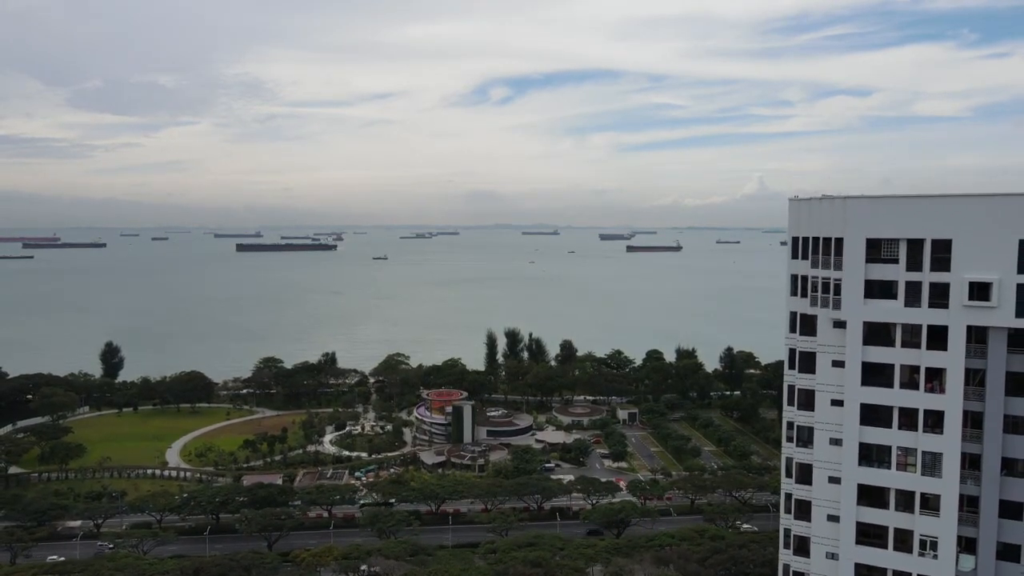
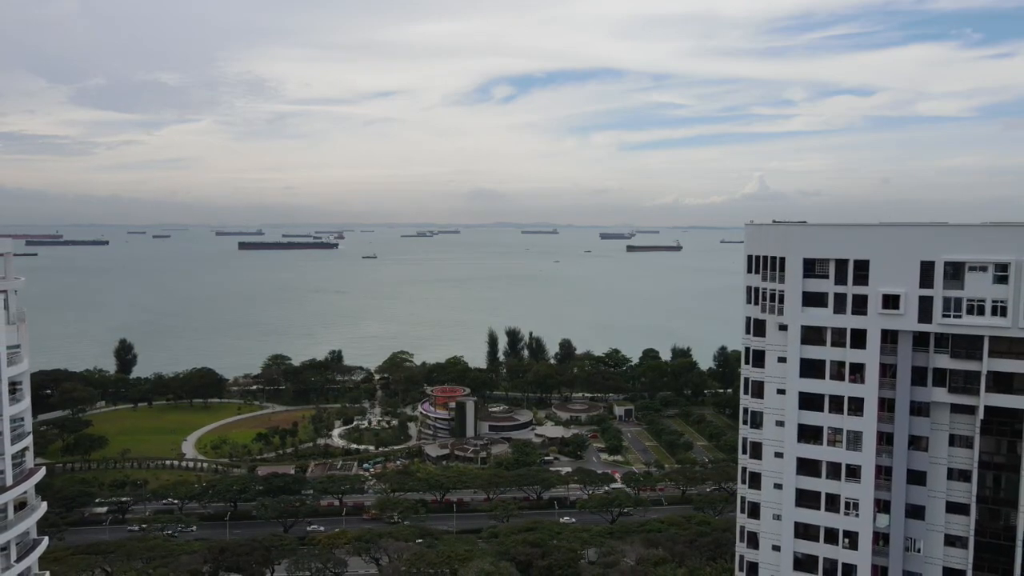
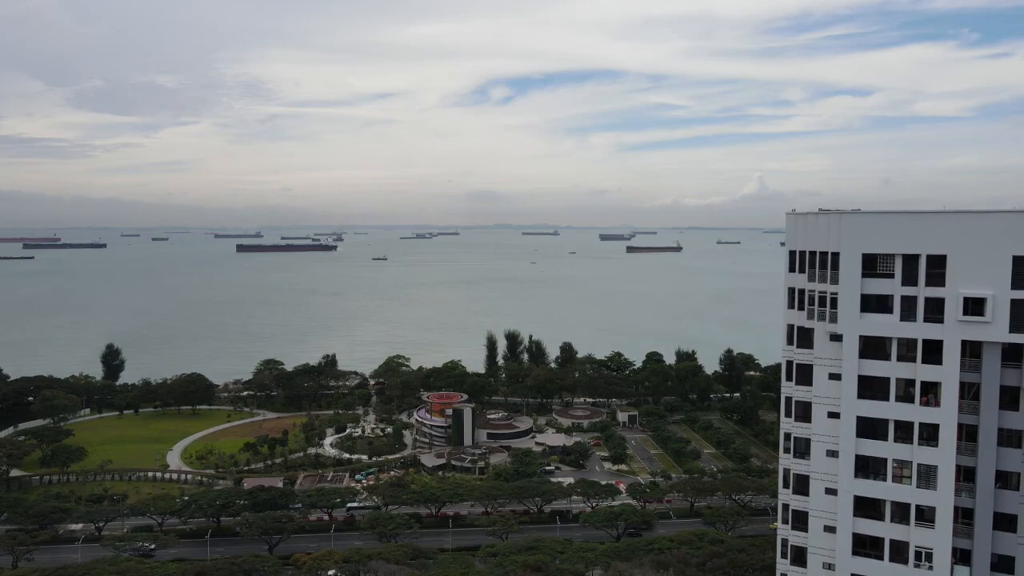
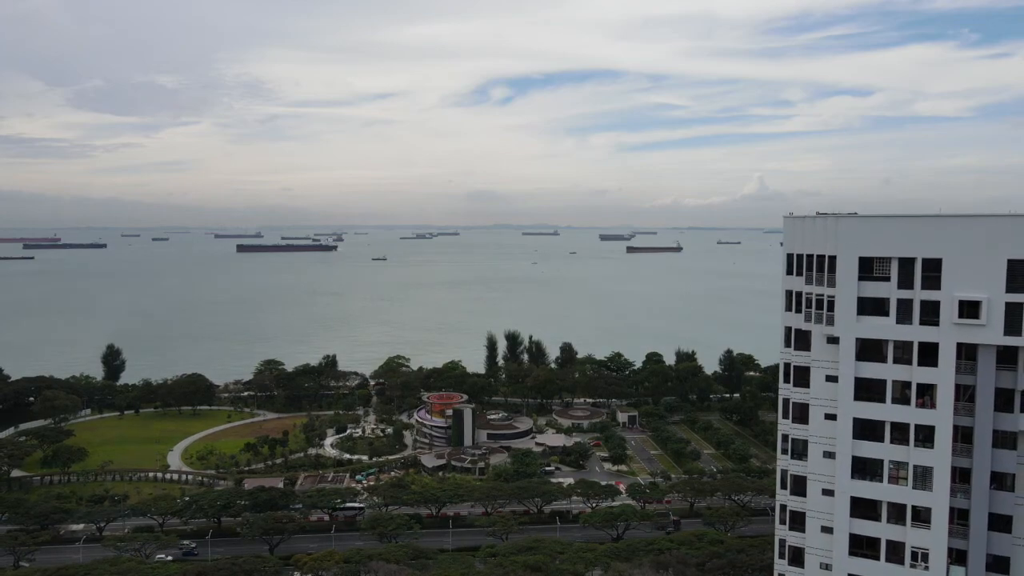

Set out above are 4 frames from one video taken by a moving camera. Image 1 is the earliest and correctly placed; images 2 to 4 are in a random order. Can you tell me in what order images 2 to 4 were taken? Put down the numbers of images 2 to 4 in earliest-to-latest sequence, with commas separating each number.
3, 4, 2
